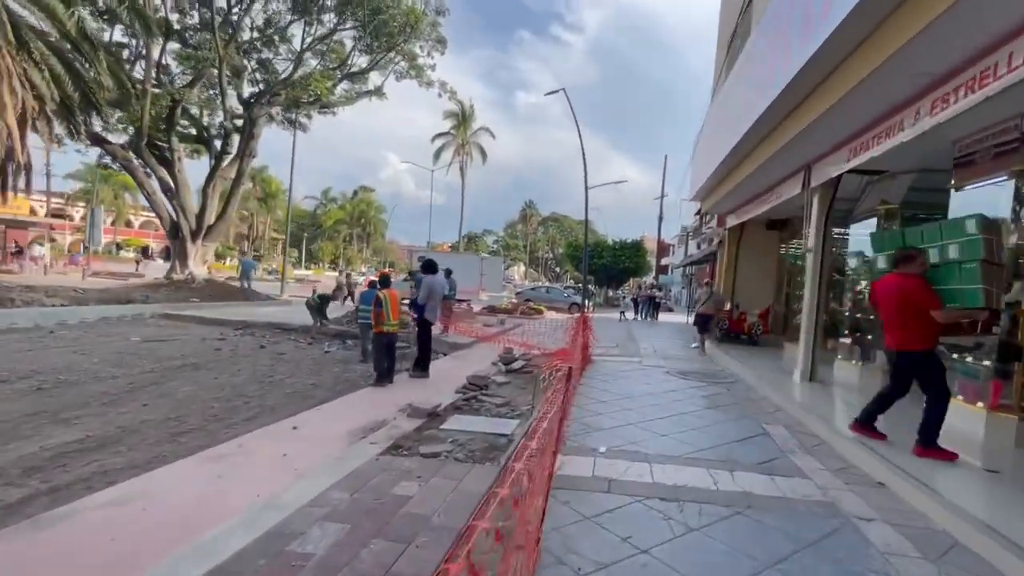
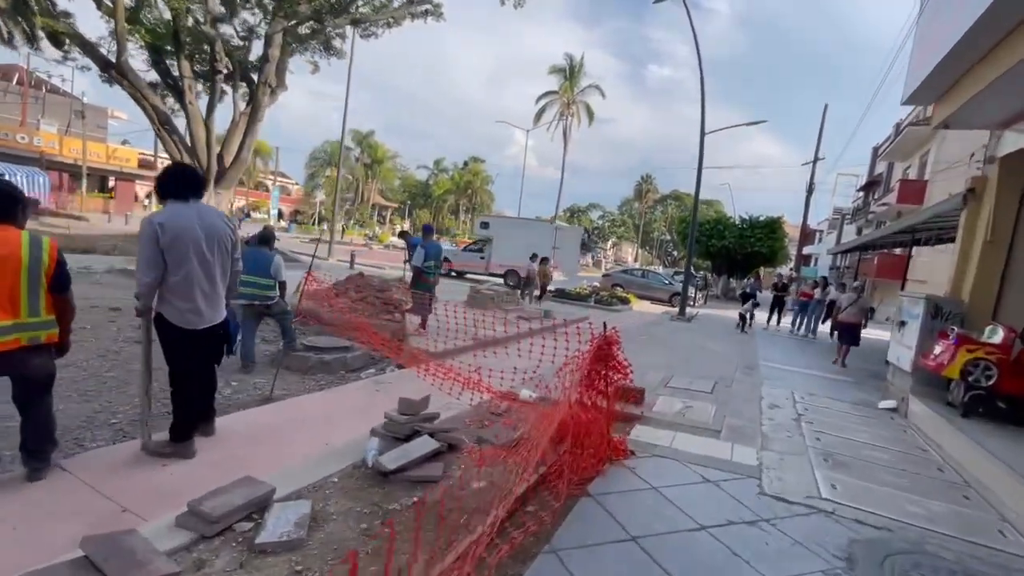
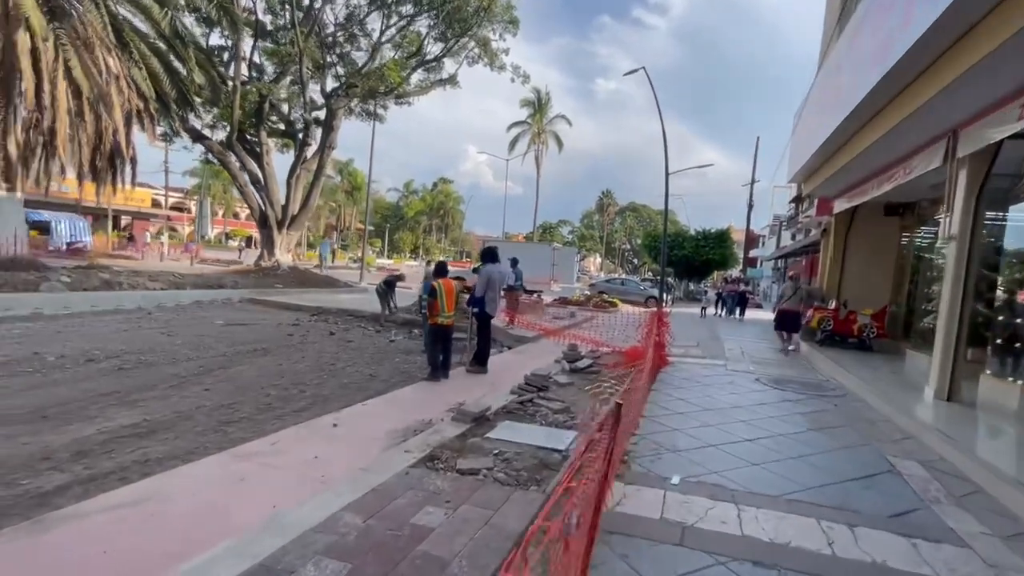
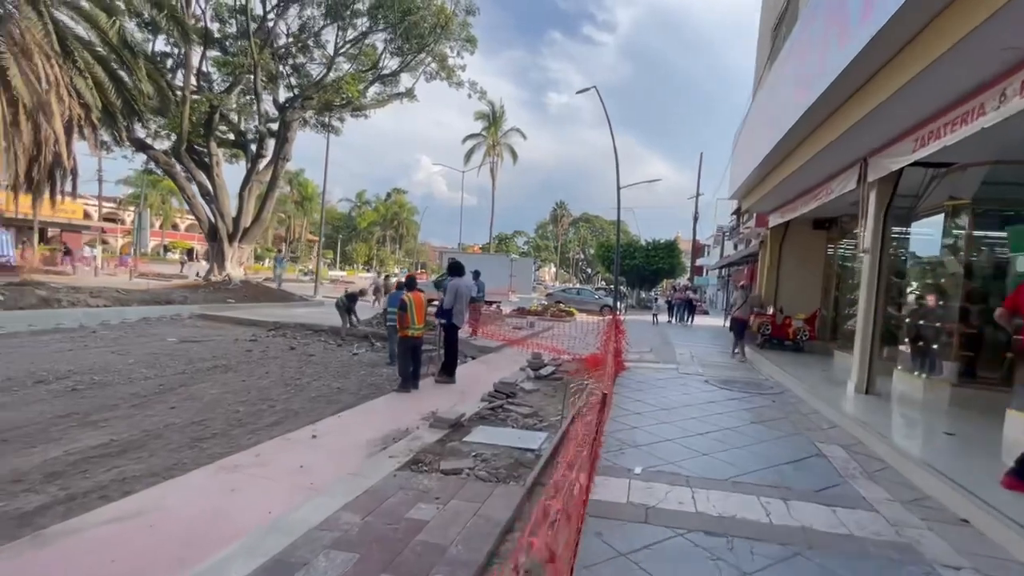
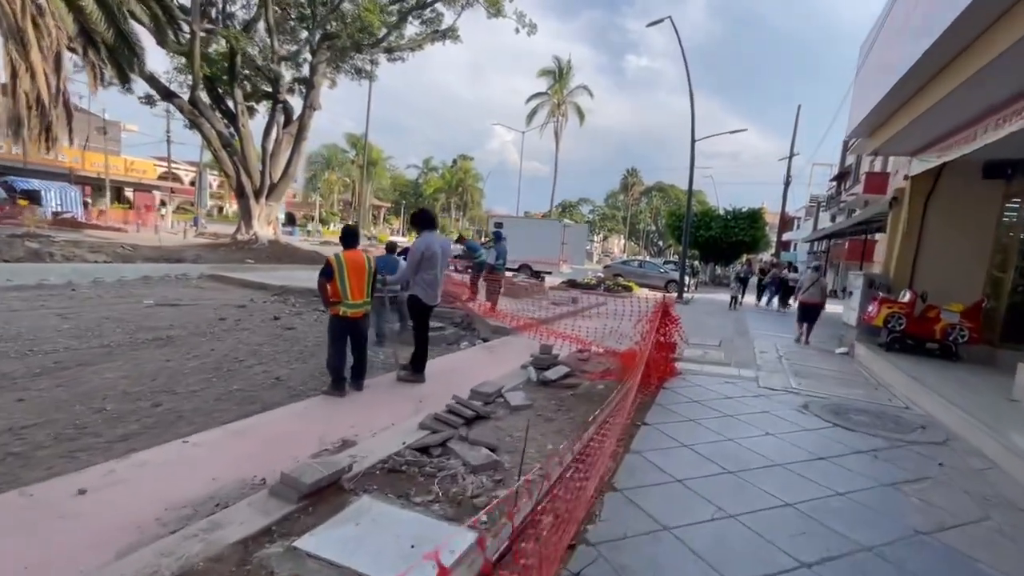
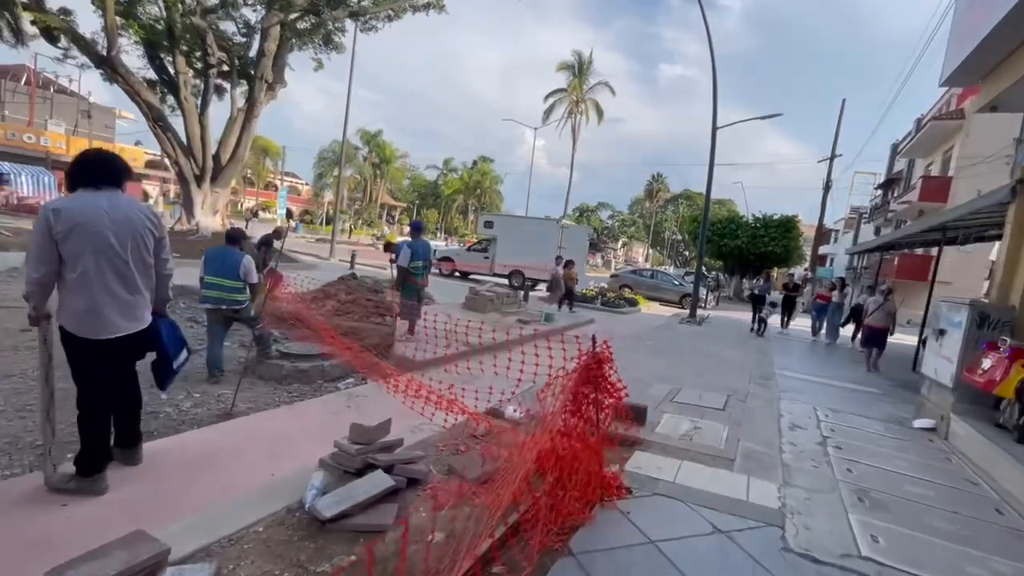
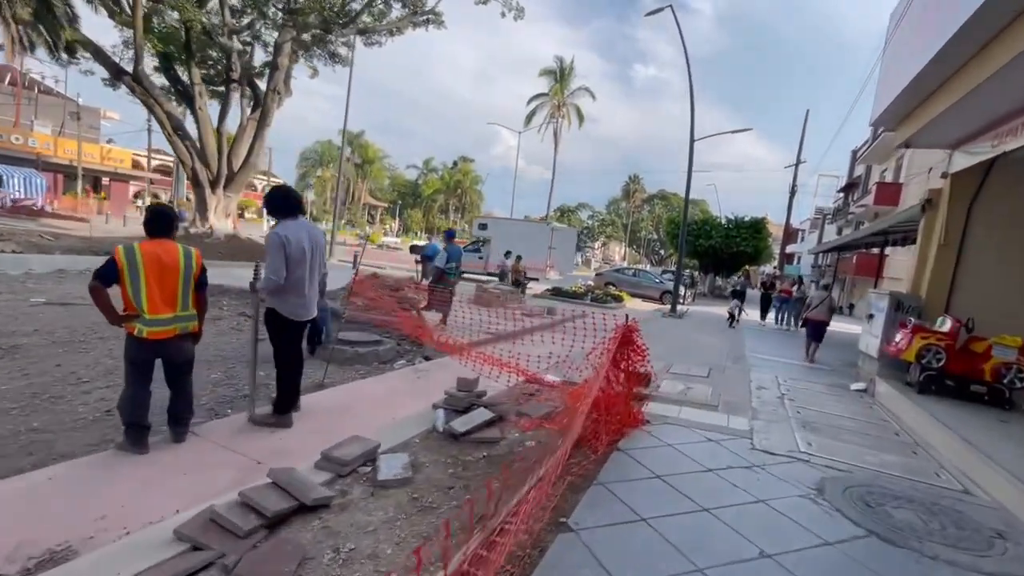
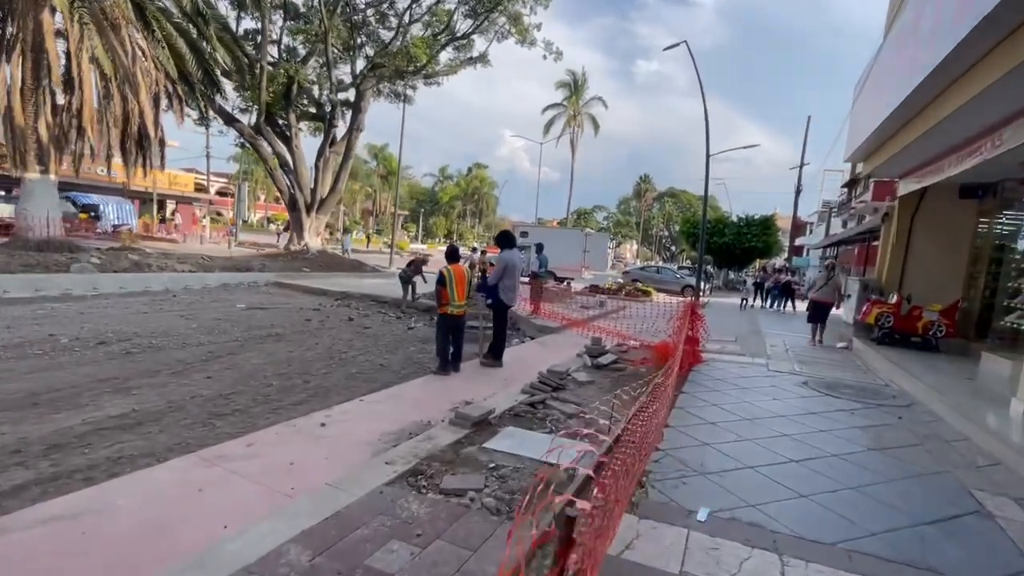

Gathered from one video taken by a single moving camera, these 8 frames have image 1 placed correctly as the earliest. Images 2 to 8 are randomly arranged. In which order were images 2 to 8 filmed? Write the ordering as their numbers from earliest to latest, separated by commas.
4, 3, 8, 5, 7, 2, 6
